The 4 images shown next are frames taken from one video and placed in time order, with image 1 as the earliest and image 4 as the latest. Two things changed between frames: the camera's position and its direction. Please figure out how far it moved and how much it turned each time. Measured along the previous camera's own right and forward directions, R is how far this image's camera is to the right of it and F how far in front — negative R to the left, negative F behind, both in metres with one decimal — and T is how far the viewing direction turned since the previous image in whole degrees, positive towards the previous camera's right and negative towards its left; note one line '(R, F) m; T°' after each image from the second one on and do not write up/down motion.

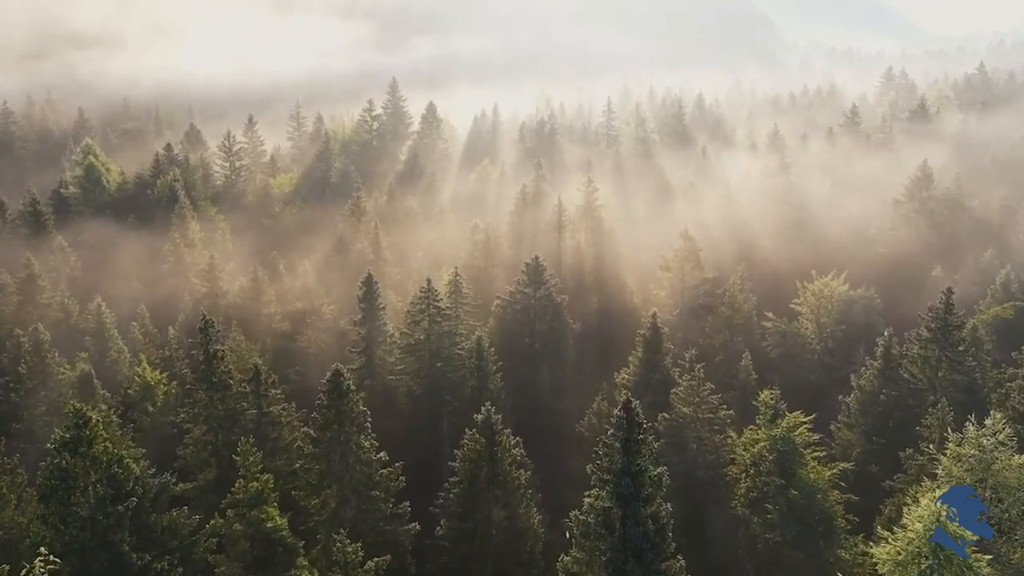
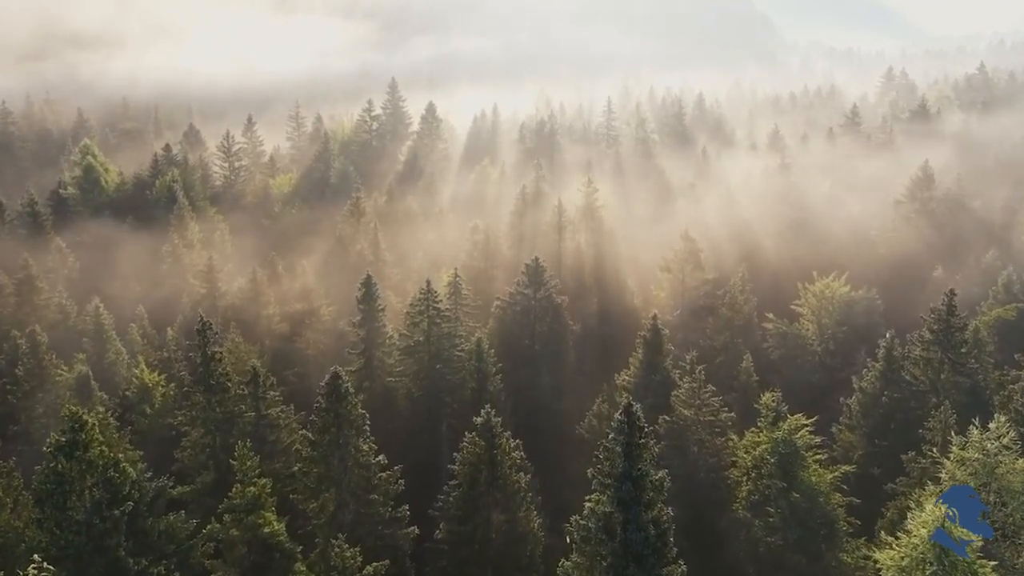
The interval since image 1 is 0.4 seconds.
(0.0, +0.3) m; 0°
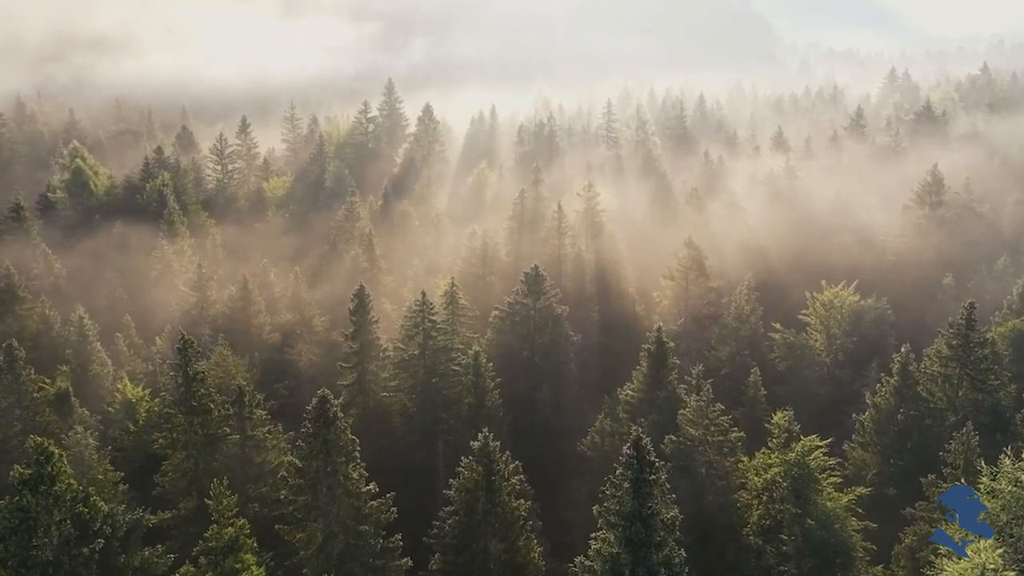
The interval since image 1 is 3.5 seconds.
(0.0, +1.9) m; 0°
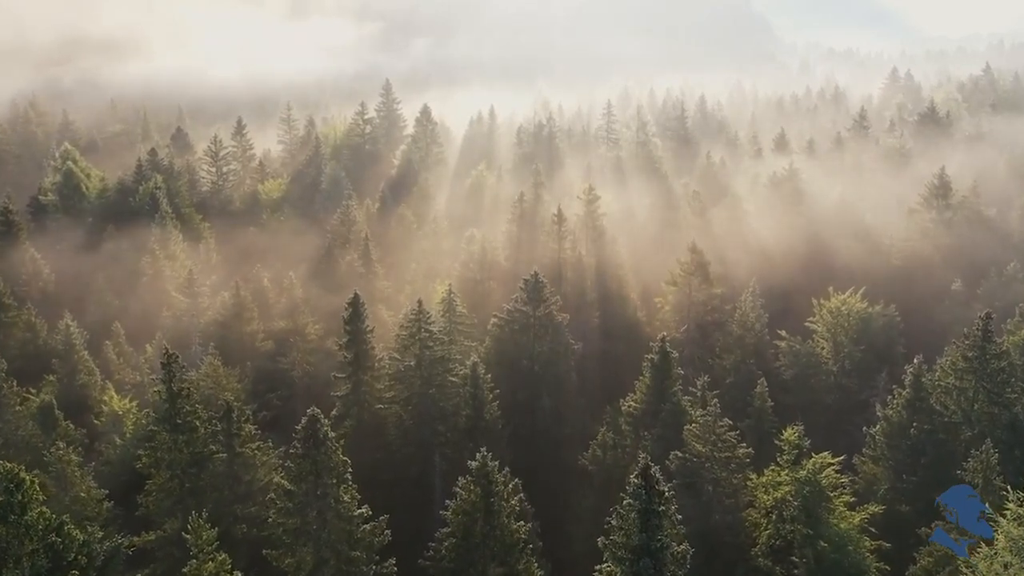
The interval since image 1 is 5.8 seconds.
(0.0, +1.5) m; 0°
